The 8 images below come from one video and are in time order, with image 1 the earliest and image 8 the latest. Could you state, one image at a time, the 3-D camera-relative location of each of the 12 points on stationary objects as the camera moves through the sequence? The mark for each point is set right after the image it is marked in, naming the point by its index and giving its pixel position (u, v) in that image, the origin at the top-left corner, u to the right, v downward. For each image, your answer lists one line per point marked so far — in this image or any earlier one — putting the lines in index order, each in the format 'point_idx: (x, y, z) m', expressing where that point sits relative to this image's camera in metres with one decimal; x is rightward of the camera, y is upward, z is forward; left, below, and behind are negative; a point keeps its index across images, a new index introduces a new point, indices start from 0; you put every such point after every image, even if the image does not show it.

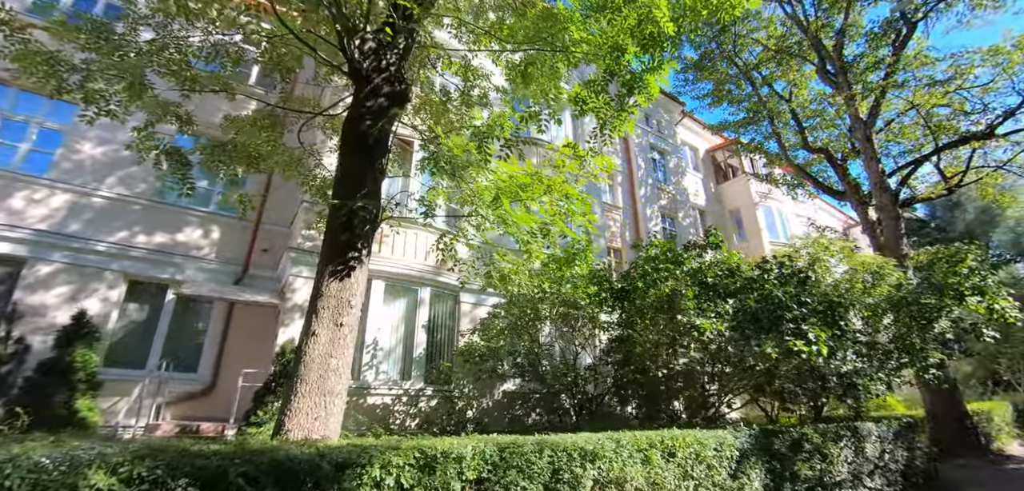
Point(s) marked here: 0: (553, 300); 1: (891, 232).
0: (+0.8, -1.0, +8.7) m
1: (+11.3, +0.4, +13.6) m
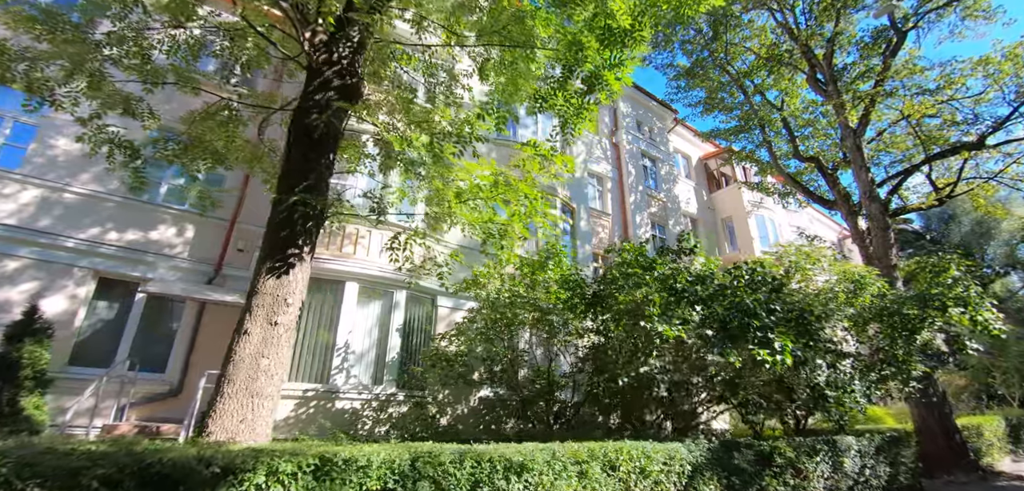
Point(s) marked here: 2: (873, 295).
0: (+0.3, -1.1, +8.5) m
1: (+10.8, +0.1, +13.4) m
2: (+7.3, -1.0, +9.4) m
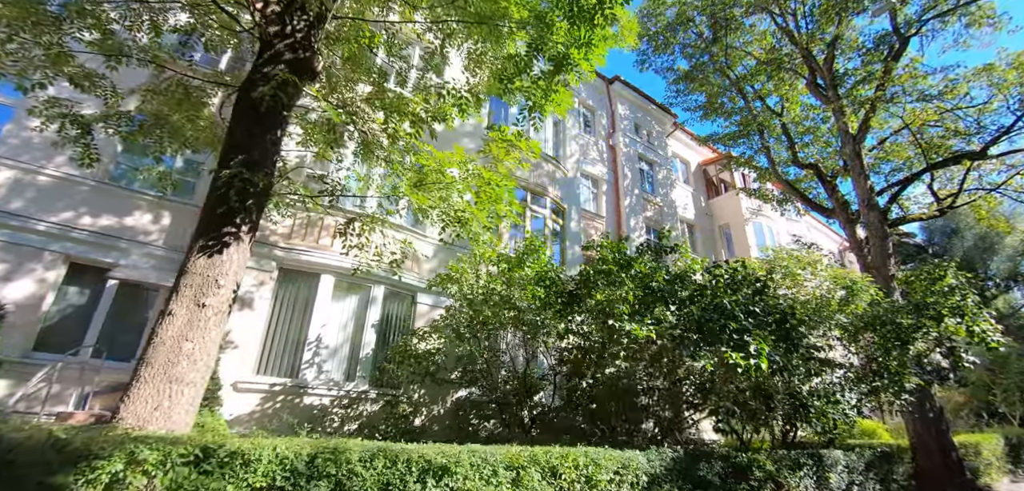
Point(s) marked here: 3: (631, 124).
0: (-0.2, -1.0, +8.2) m
1: (+10.4, -0.2, +13.1) m
2: (+6.9, -1.1, +9.1) m
3: (+5.1, +5.2, +19.7) m
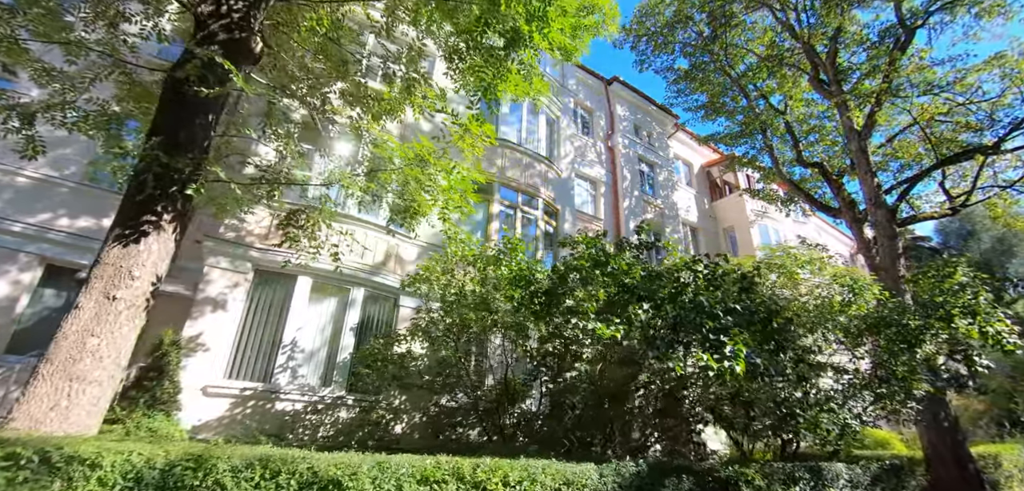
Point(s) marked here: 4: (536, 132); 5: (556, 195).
0: (-0.5, -1.0, +7.9) m
1: (+10.2, -0.2, +12.5) m
2: (+6.5, -1.1, +8.5) m
3: (+5.0, +5.0, +19.3) m
4: (+0.7, +3.5, +13.9) m
5: (+1.3, +1.5, +13.7) m
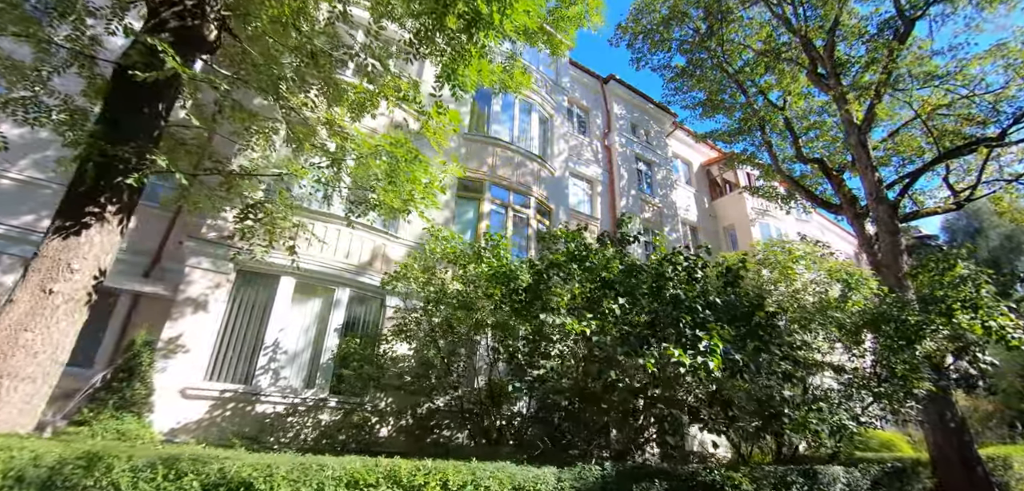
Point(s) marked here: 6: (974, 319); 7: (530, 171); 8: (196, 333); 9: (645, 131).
0: (-0.8, -1.0, +7.7) m
1: (+10.0, -0.1, +12.1) m
2: (+6.3, -1.0, +8.2) m
3: (+4.8, +5.0, +19.1) m
4: (+0.5, +3.5, +13.7) m
5: (+1.1, +1.5, +13.5) m
6: (+7.6, -1.2, +7.5) m
7: (+0.5, +2.1, +12.9) m
8: (-5.6, -1.5, +8.1) m
9: (+5.7, +4.9, +19.6) m
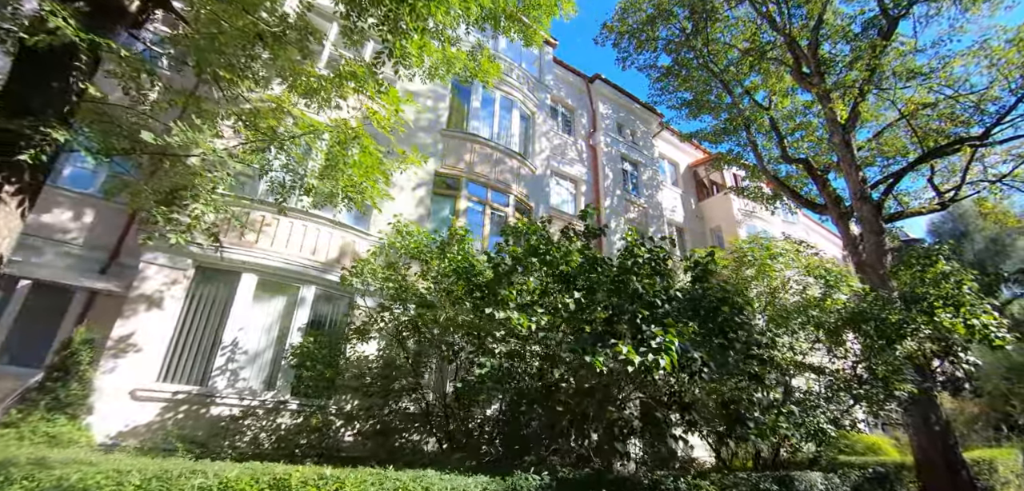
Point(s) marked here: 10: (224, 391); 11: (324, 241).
0: (-1.3, -0.9, +7.3) m
1: (+9.4, -0.1, +11.9) m
2: (+5.7, -0.9, +8.0) m
3: (+4.2, +5.0, +18.8) m
4: (-0.1, +3.5, +13.4) m
5: (+0.5, +1.5, +13.2) m
6: (+7.1, -1.2, +7.3) m
7: (-0.1, +2.1, +12.6) m
8: (-6.1, -1.5, +7.7) m
9: (+5.1, +4.8, +19.4) m
10: (-4.9, -2.5, +7.9) m
11: (-3.9, +0.1, +9.5) m
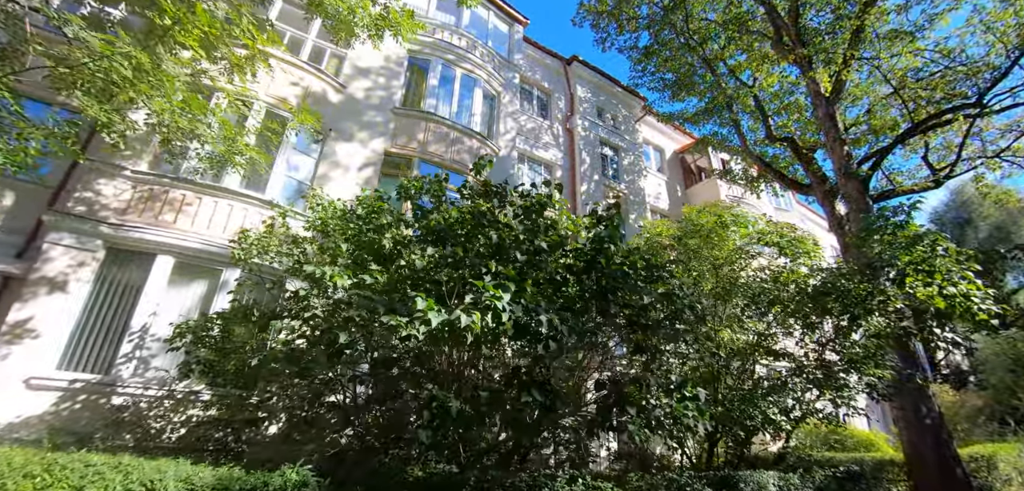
0: (-2.5, -0.5, +6.7) m
1: (+8.3, +0.4, +11.1) m
2: (+4.6, -0.5, +7.2) m
3: (+3.2, +5.4, +18.1) m
4: (-1.2, +3.9, +12.8) m
5: (-0.6, +1.9, +12.5) m
6: (+5.9, -0.7, +6.5) m
7: (-1.2, +2.5, +11.9) m
8: (-7.2, -1.1, +7.2) m
9: (+4.1, +5.3, +18.7) m
10: (-6.0, -2.1, +7.3) m
11: (-5.0, +0.5, +8.9) m
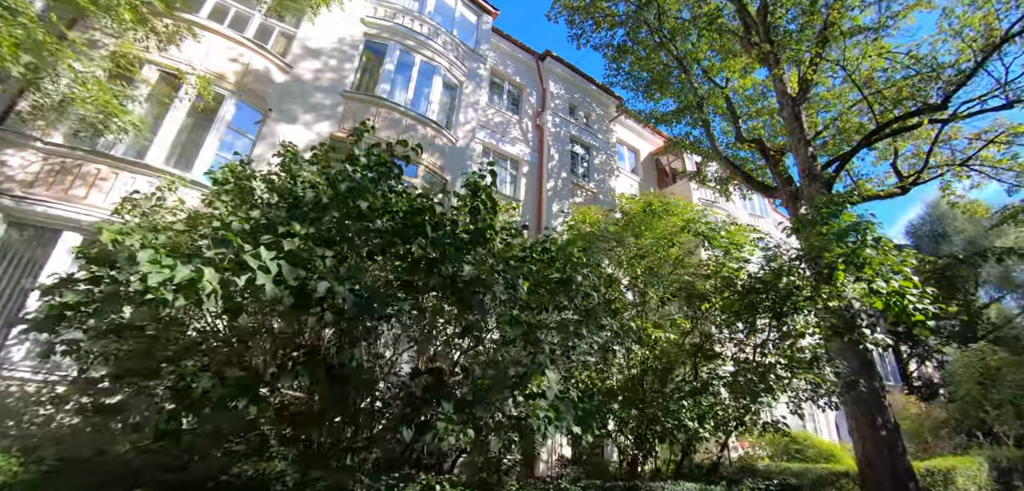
0: (-3.6, -0.2, +6.2) m
1: (+7.1, +0.3, +10.8) m
2: (+3.5, -0.4, +6.8) m
3: (+2.1, +5.5, +17.7) m
4: (-2.3, +4.1, +12.3) m
5: (-1.7, +2.1, +12.1) m
6: (+4.8, -0.7, +6.1) m
7: (-2.3, +2.7, +11.5) m
8: (-8.4, -0.7, +6.6) m
9: (+3.0, +5.3, +18.3) m
10: (-7.2, -1.7, +6.7) m
11: (-6.1, +0.8, +8.4) m
